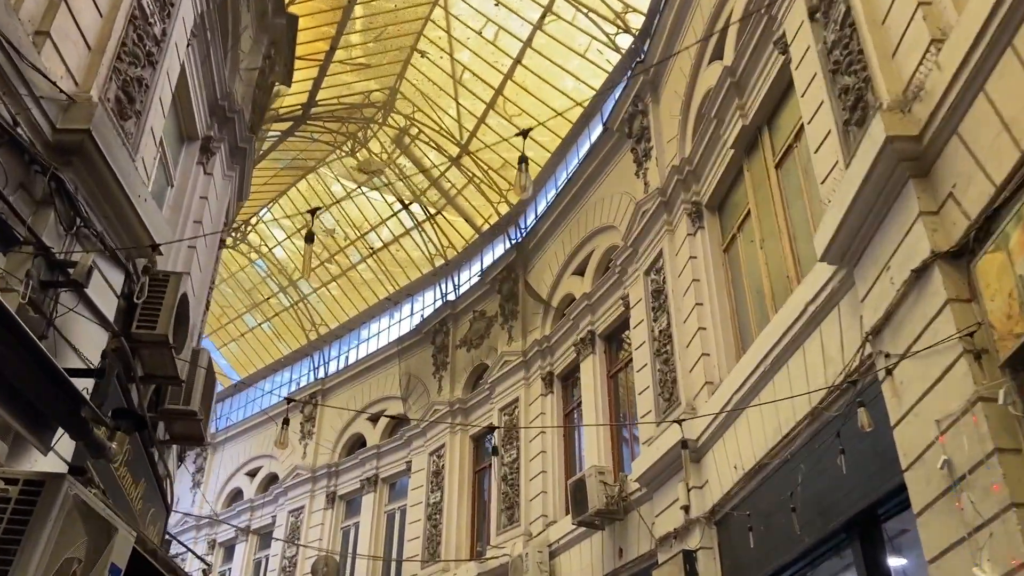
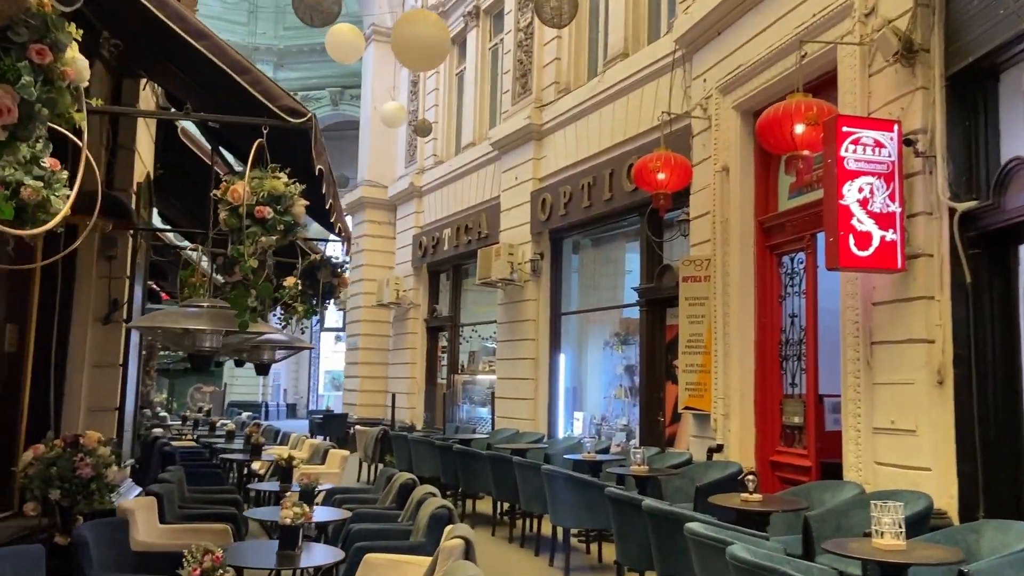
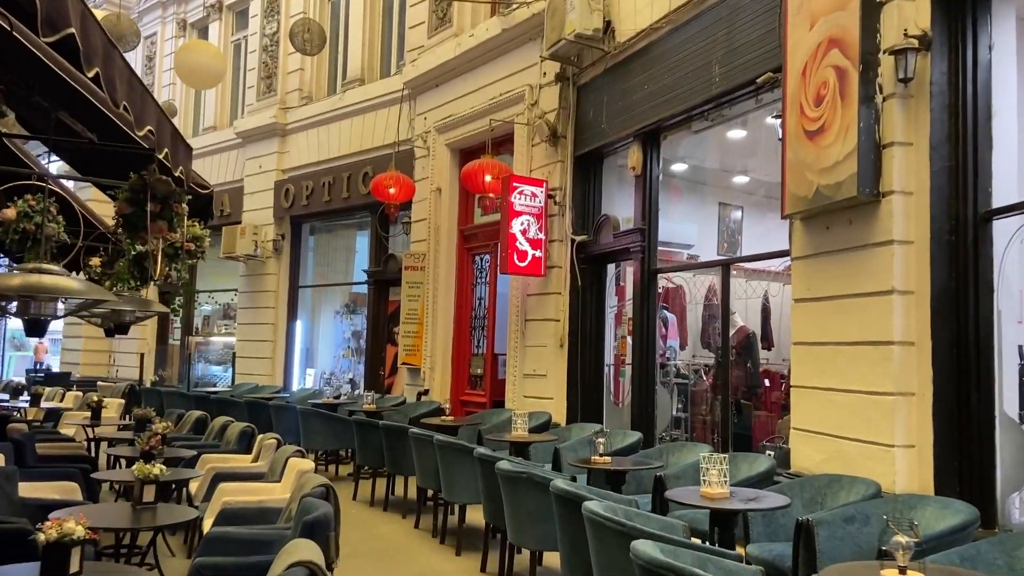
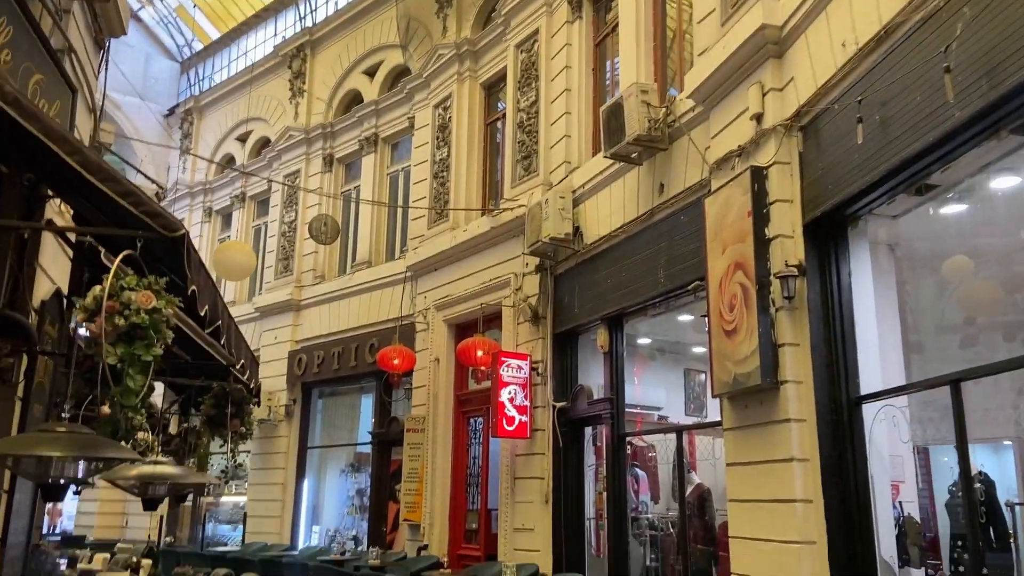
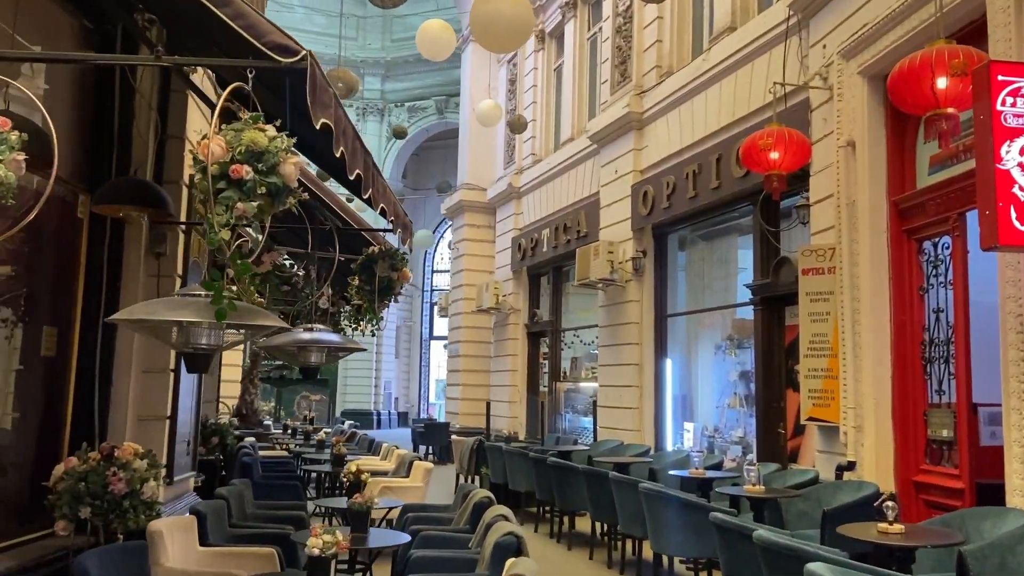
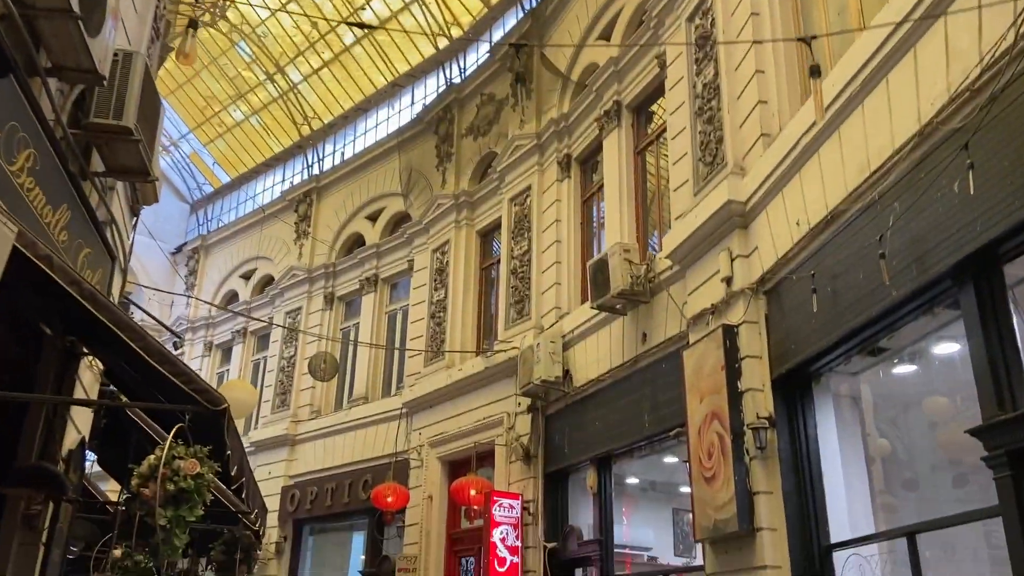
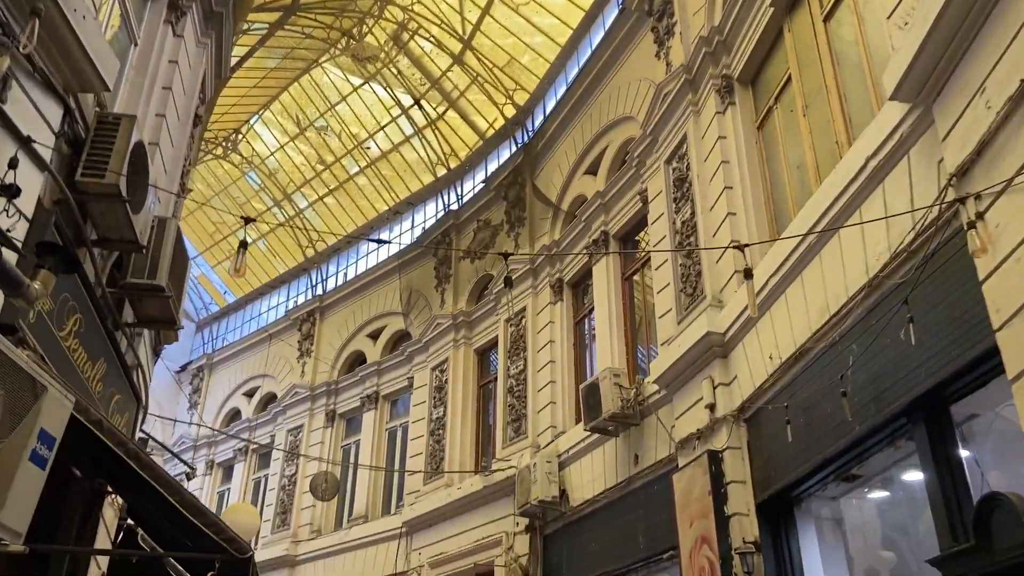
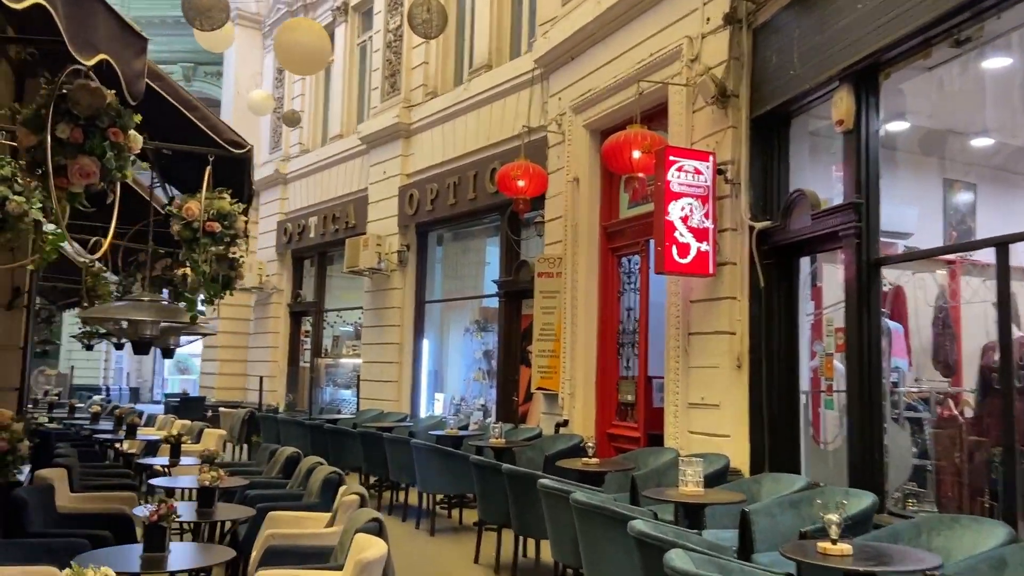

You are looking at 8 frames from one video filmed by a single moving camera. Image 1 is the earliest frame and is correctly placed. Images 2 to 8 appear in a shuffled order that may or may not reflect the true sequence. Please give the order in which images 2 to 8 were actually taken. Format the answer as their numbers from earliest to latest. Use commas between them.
7, 6, 4, 3, 8, 2, 5
